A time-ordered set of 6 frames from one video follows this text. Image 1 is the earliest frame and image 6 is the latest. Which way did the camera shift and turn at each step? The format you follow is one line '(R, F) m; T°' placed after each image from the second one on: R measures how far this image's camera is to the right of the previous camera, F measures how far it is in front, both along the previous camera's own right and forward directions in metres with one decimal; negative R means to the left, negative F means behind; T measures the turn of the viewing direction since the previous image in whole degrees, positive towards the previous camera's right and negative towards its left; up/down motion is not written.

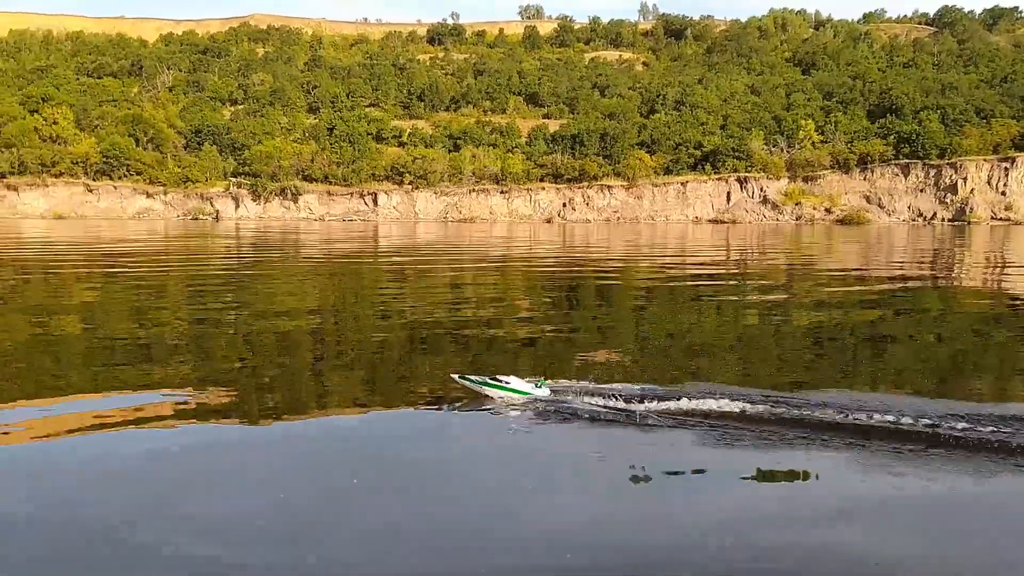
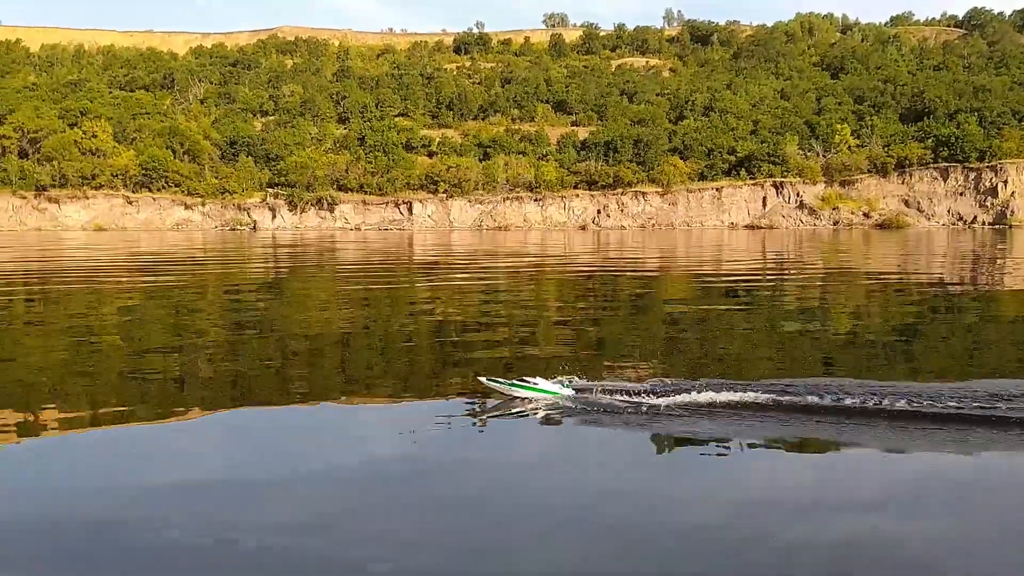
(-0.5, 0.0) m; -2°
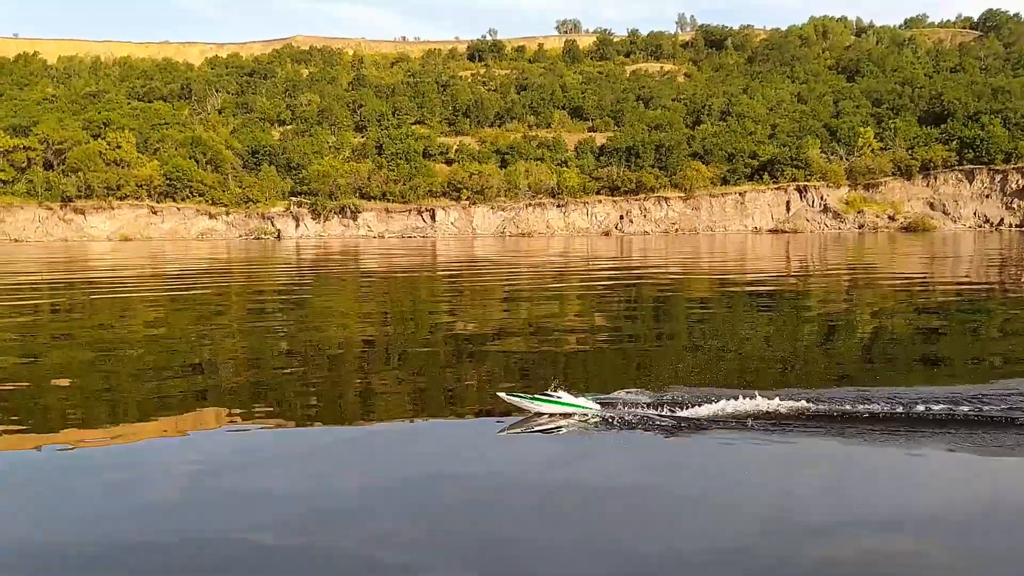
(-0.5, 0.0) m; -1°
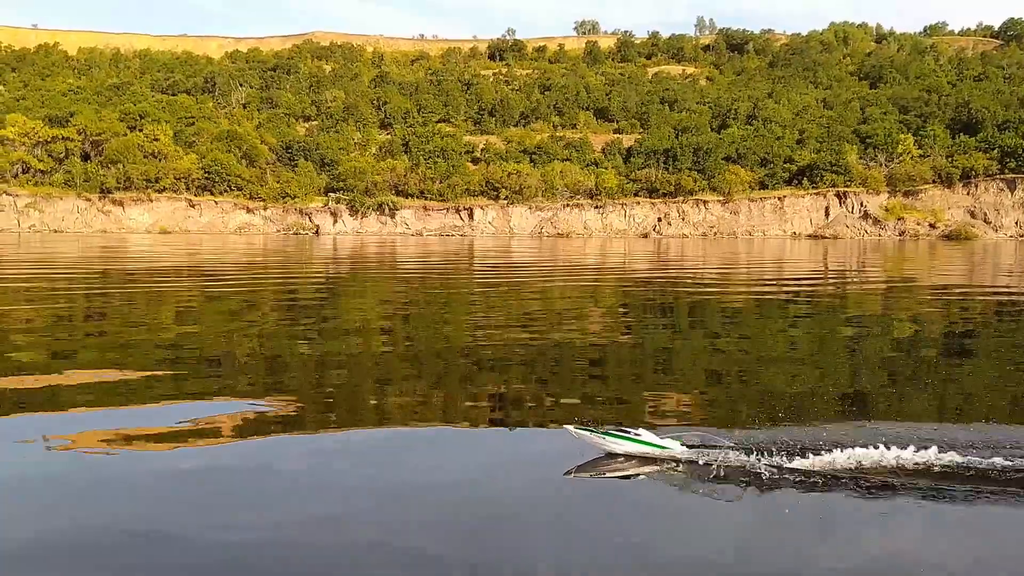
(-1.4, +0.1) m; 0°
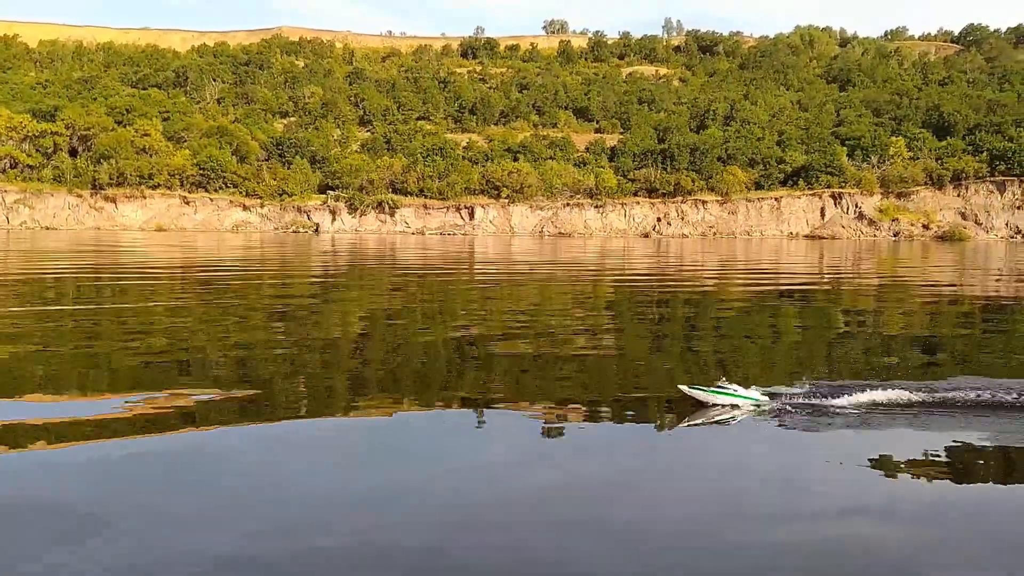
(-1.9, +0.1) m; +3°
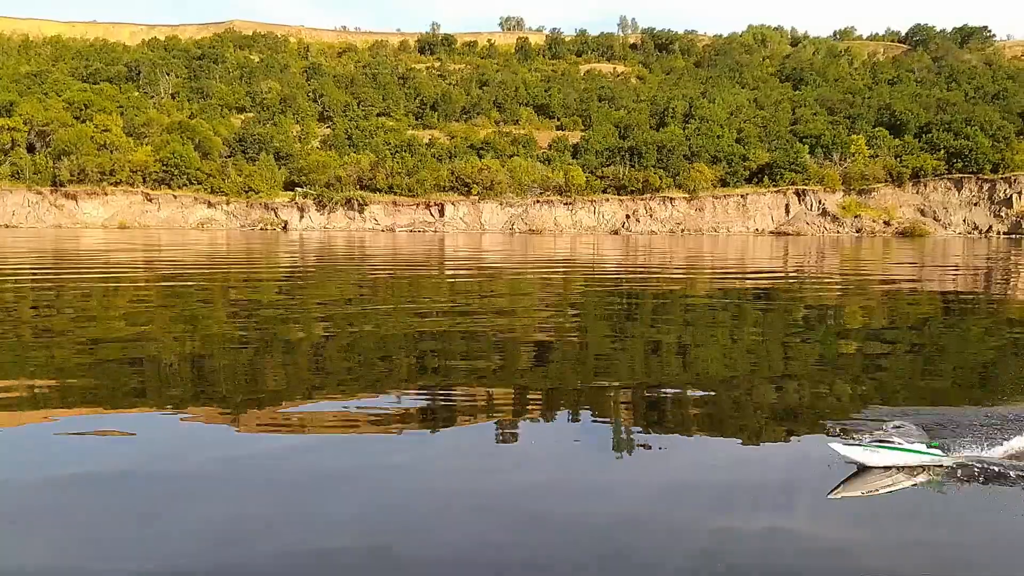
(-0.8, +0.1) m; +3°
